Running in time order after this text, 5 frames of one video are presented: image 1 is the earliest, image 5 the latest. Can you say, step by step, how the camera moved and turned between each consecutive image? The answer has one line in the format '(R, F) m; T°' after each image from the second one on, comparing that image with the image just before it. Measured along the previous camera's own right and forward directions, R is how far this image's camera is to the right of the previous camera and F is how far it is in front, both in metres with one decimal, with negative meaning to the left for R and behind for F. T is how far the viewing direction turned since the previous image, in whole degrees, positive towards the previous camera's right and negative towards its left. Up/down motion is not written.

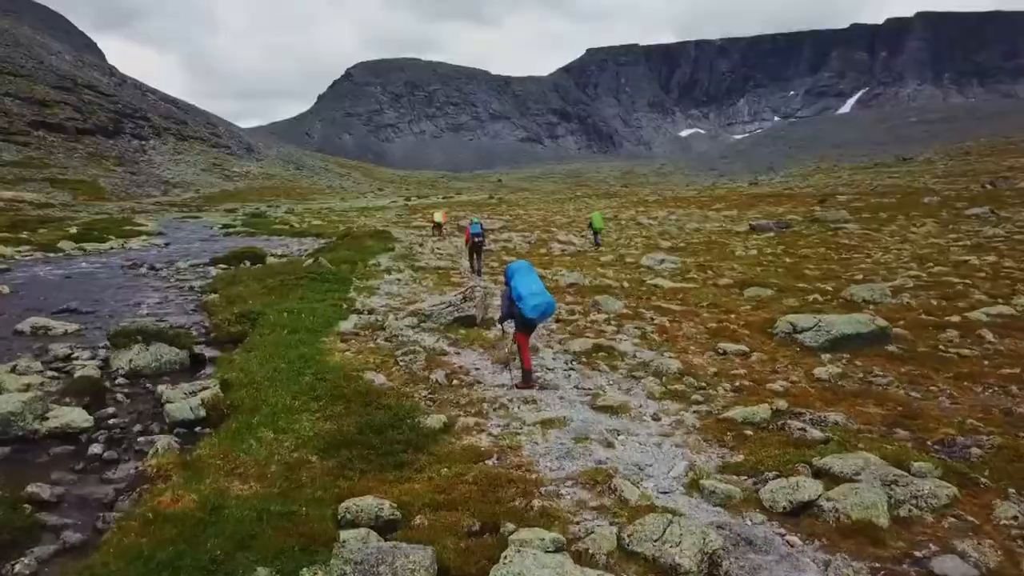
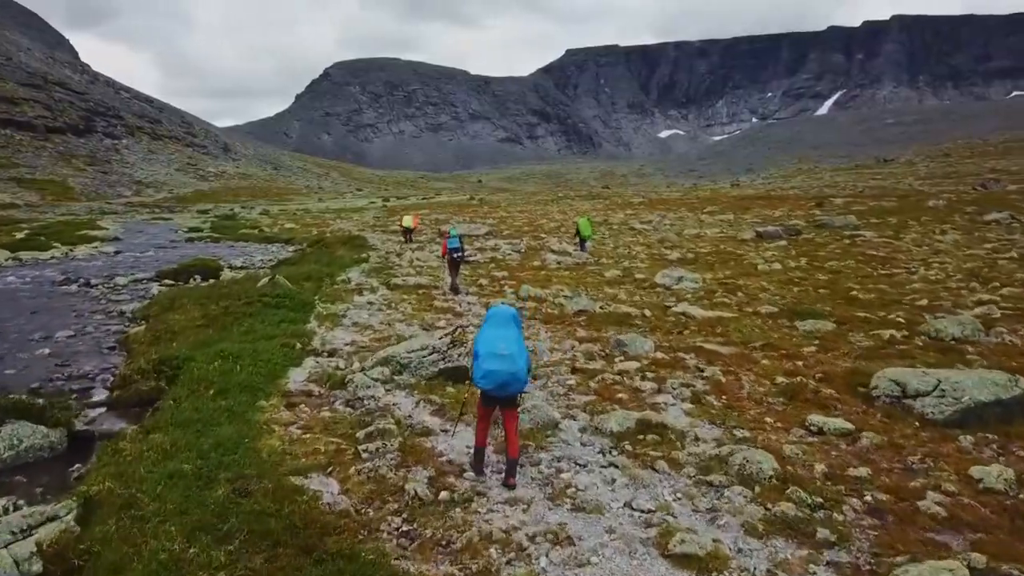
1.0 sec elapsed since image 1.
(-0.4, +4.1) m; +1°
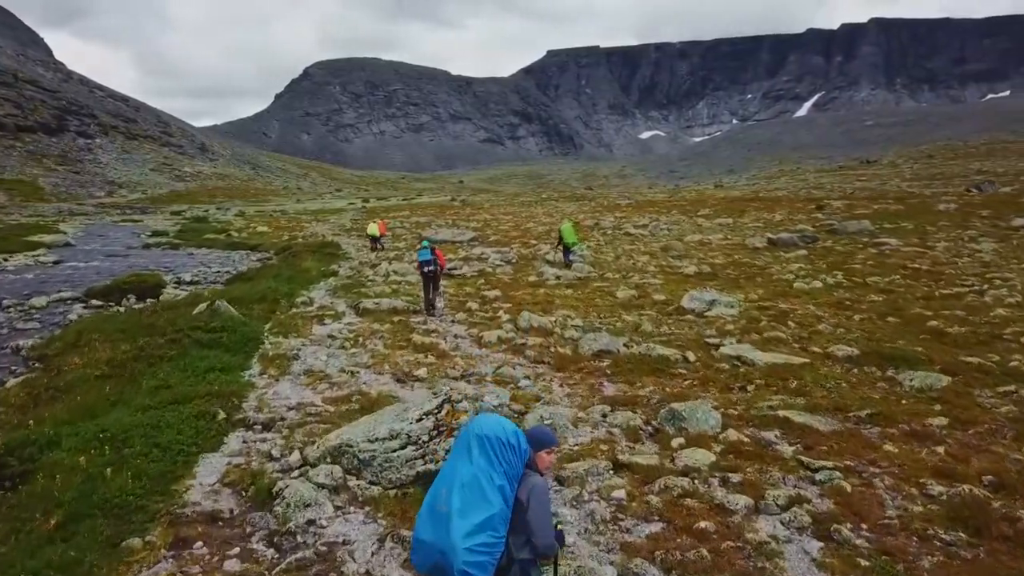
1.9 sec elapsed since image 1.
(-0.4, +4.4) m; +1°
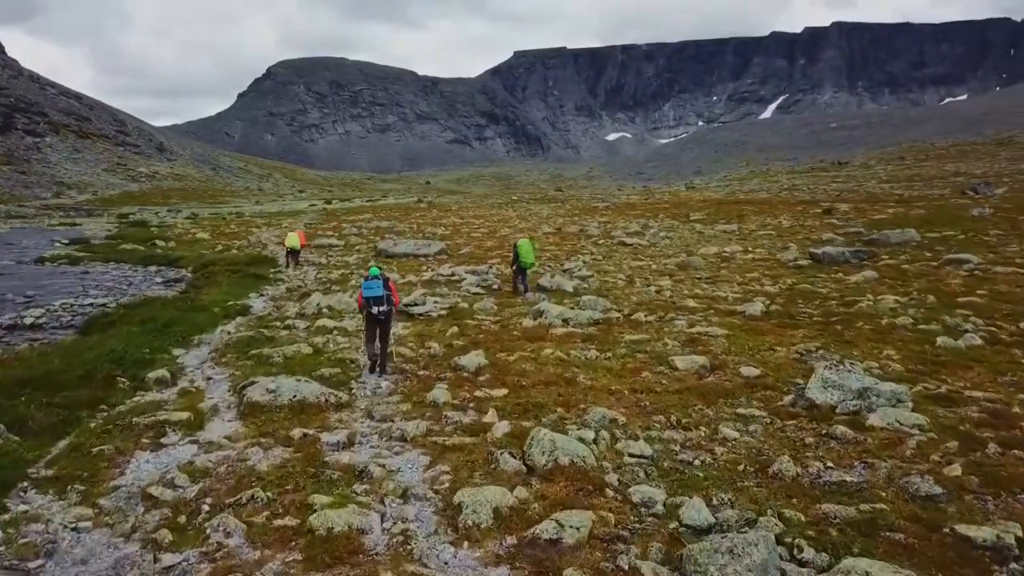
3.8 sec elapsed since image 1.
(-0.4, +8.8) m; +2°
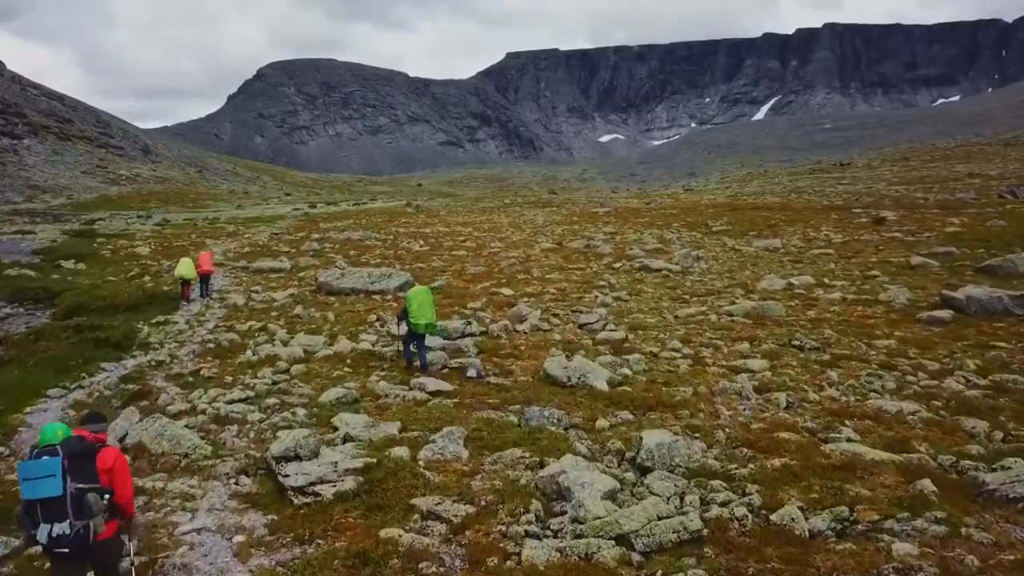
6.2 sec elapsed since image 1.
(+0.1, +11.1) m; 0°
